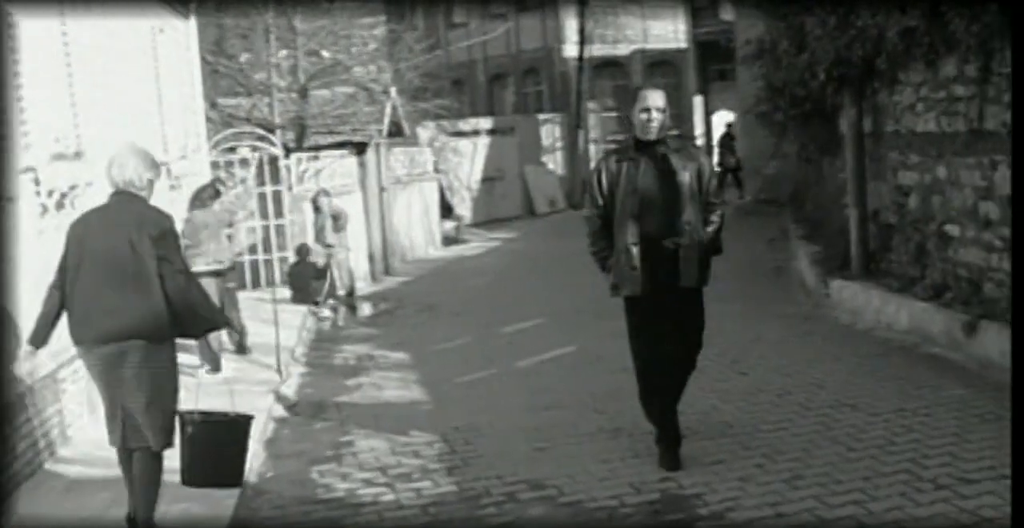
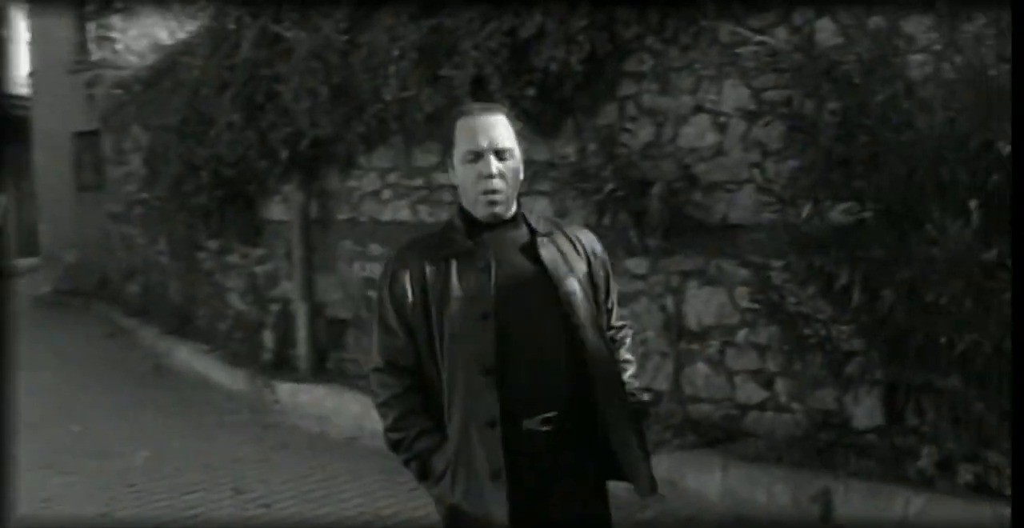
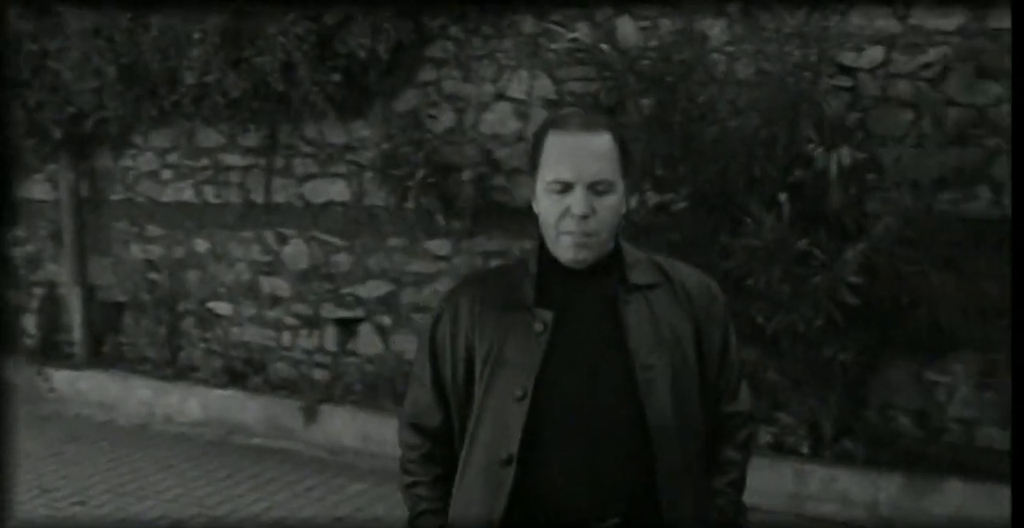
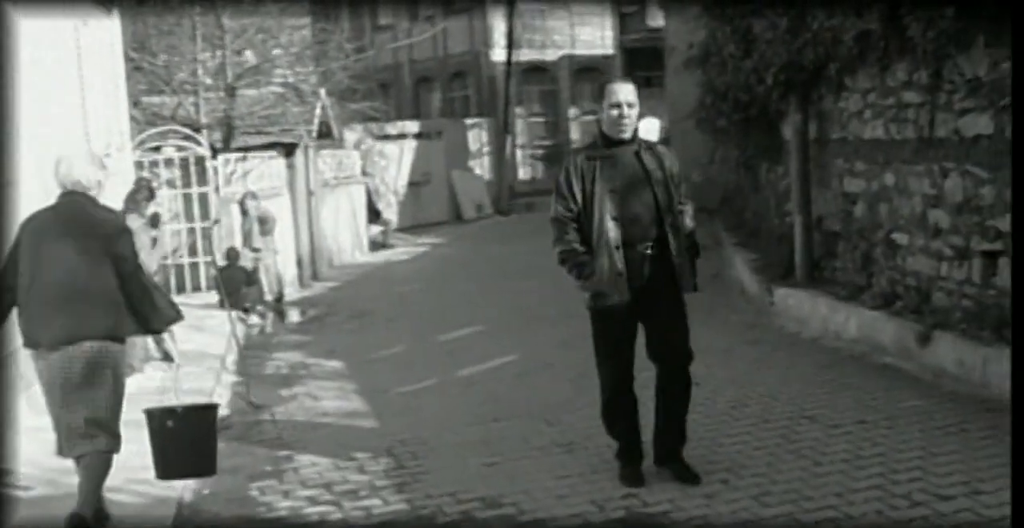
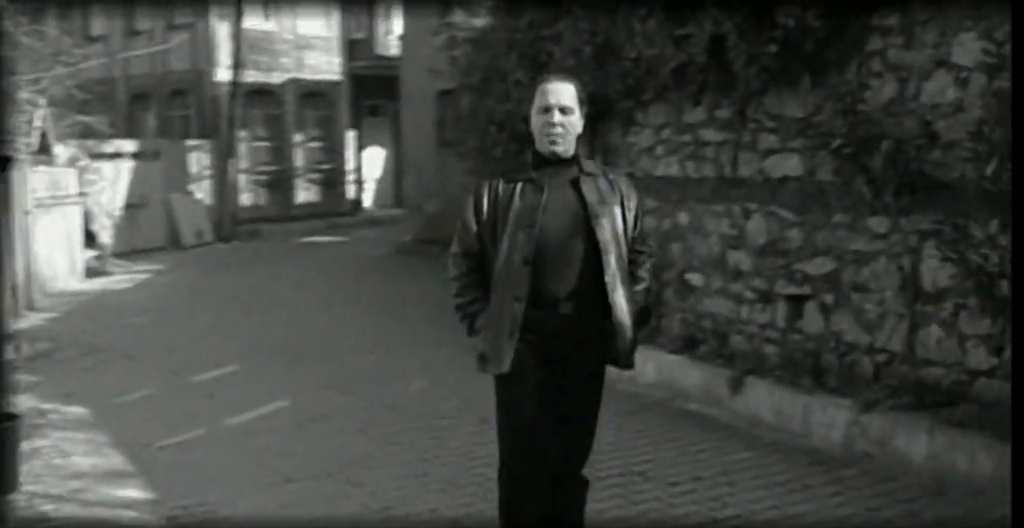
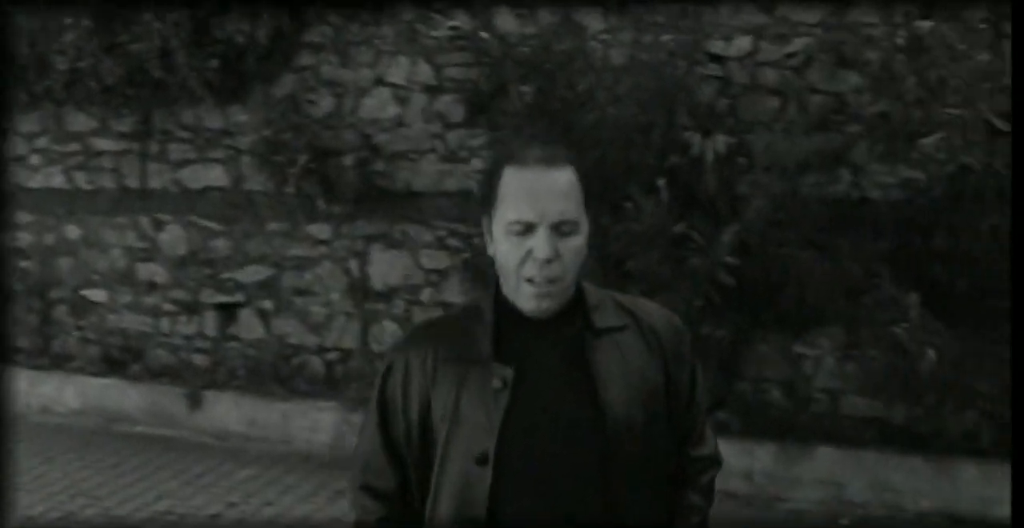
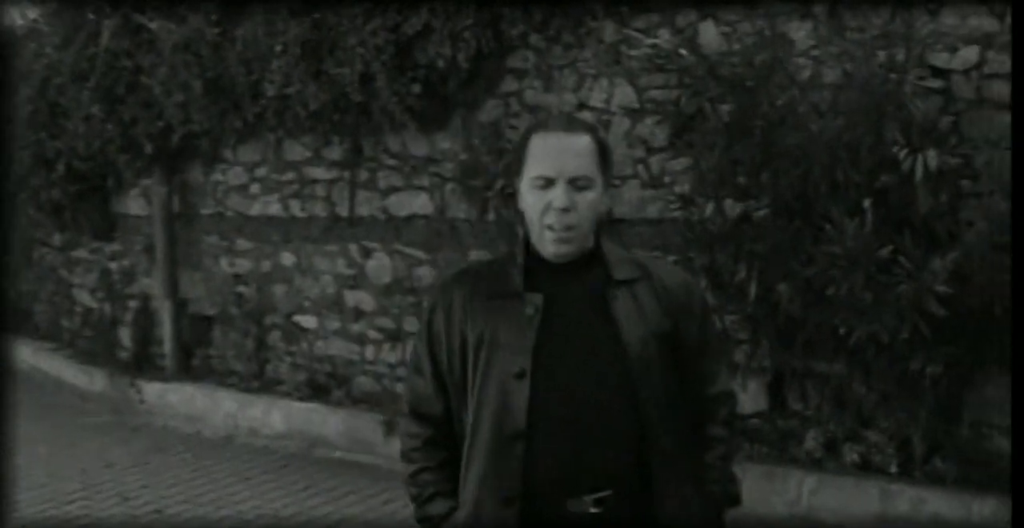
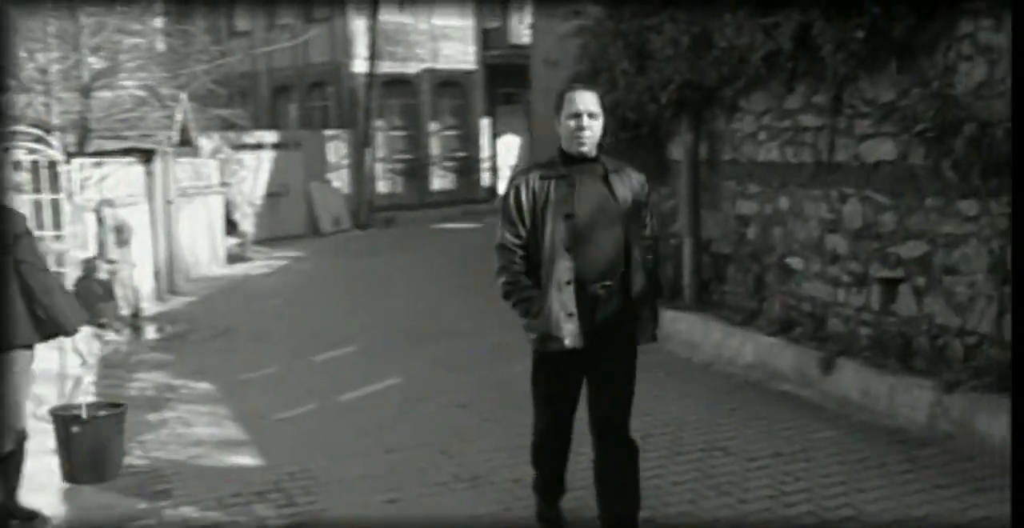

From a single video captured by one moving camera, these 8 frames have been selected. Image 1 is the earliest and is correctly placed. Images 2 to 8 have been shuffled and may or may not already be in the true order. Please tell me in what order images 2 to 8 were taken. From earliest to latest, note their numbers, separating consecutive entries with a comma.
4, 8, 5, 2, 7, 3, 6
